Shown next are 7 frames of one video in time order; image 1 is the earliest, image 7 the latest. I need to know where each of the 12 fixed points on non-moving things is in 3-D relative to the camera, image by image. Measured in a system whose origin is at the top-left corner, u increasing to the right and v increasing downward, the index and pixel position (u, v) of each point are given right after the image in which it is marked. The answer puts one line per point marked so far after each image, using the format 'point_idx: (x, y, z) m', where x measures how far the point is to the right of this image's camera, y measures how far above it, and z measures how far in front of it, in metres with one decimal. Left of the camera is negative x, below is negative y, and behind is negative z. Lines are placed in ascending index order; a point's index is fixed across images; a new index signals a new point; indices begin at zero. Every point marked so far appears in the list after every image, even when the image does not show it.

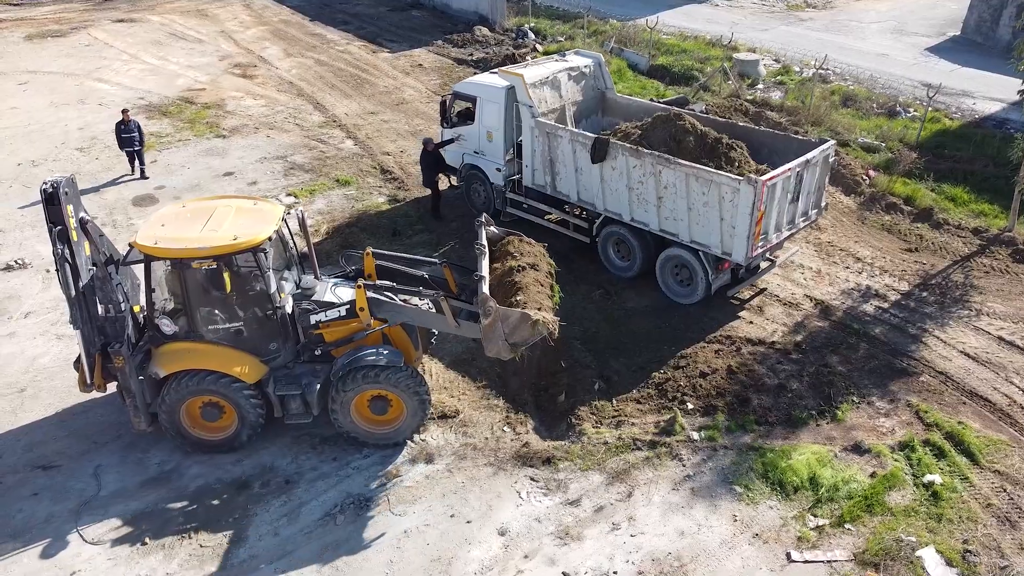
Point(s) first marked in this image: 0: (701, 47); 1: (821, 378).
0: (+4.4, +5.7, +18.9) m
1: (+3.3, -0.9, +8.5) m
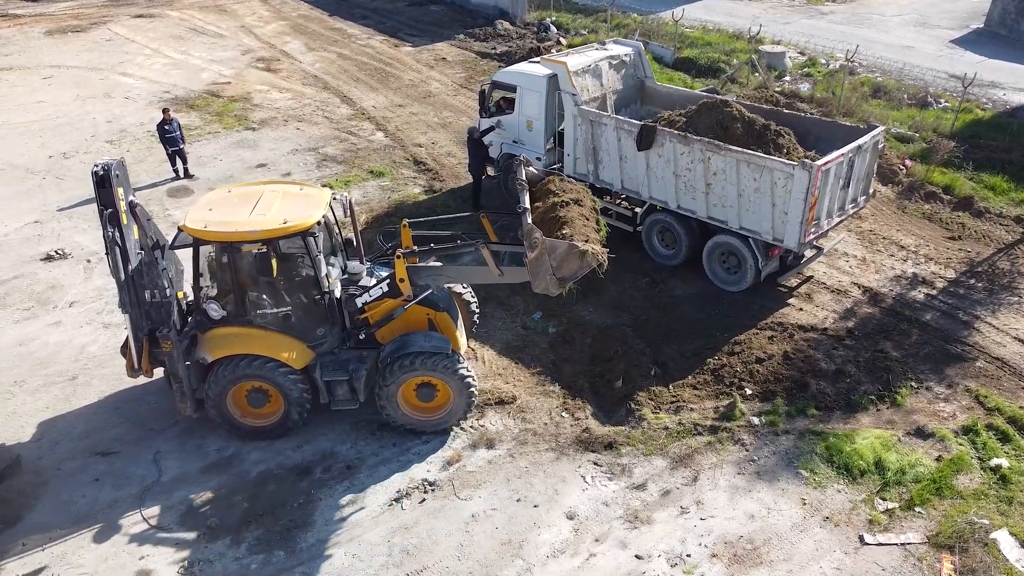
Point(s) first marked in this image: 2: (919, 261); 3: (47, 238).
0: (+5.0, +5.8, +18.8) m
1: (+3.8, -0.8, +8.4) m
2: (+5.3, +0.4, +10.5) m
3: (-6.6, +0.7, +11.5) m
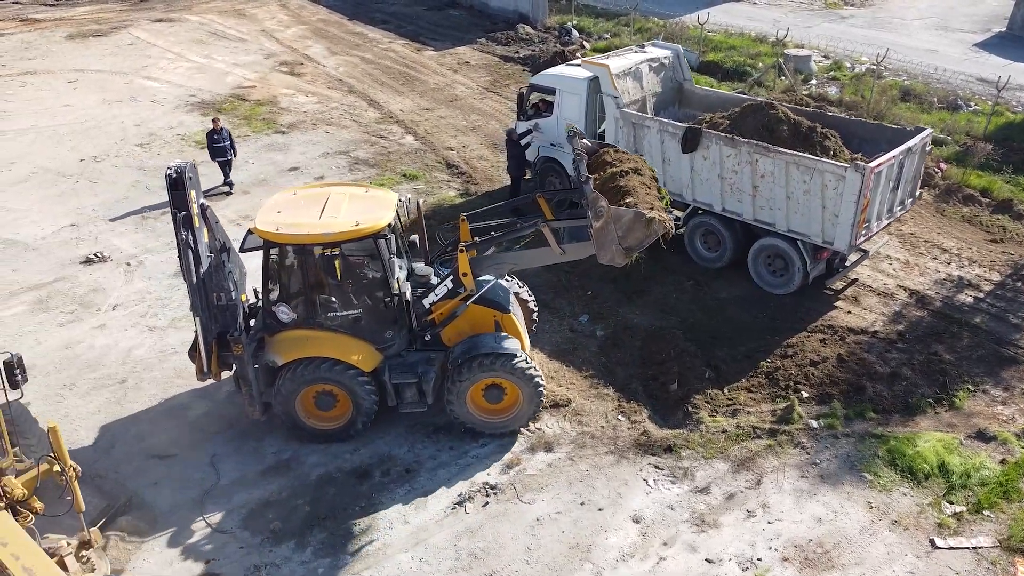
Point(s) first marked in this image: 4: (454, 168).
0: (+5.6, +5.7, +18.8) m
1: (+4.4, -0.8, +8.4) m
2: (+5.9, +0.3, +10.4) m
3: (-6.1, +0.7, +11.5) m
4: (-1.0, +2.0, +13.5) m
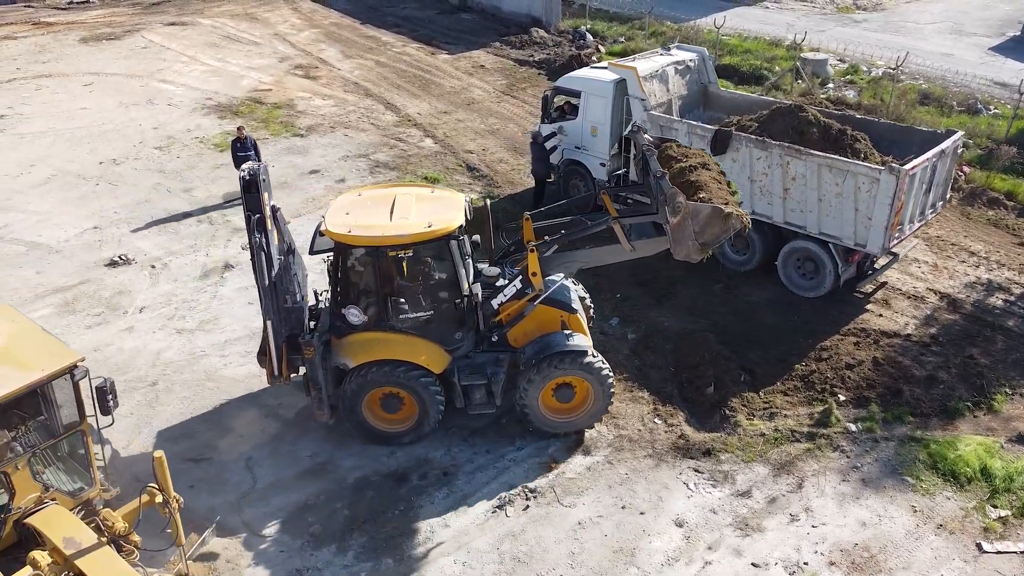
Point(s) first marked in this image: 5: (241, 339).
0: (+5.9, +5.6, +18.8) m
1: (+4.7, -0.8, +8.3) m
2: (+6.2, +0.3, +10.4) m
3: (-5.7, +0.6, +11.4) m
4: (-0.6, +2.0, +13.5) m
5: (-3.1, -0.6, +9.3) m
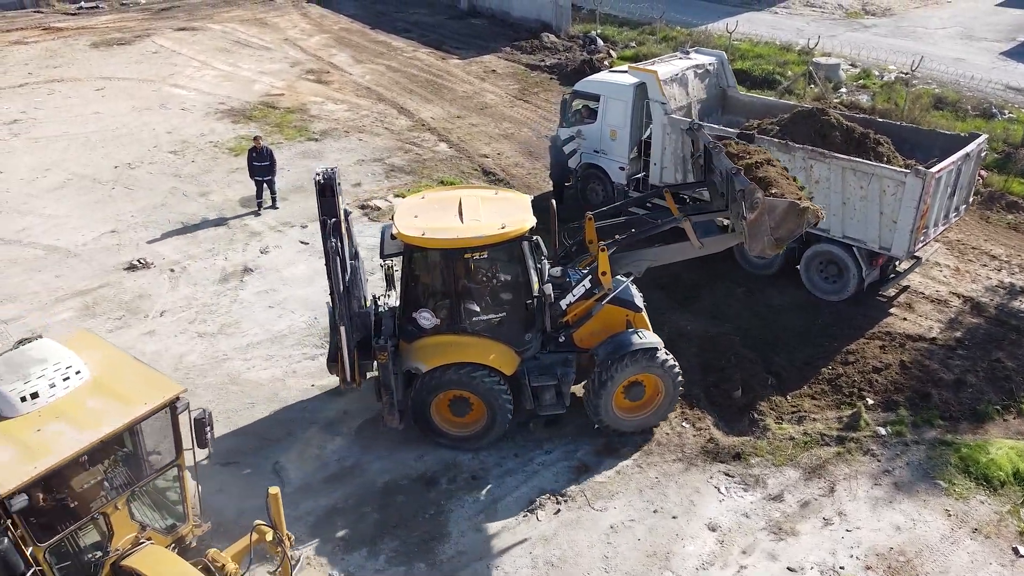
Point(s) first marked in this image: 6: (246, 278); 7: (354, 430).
0: (+6.2, +5.5, +18.8) m
1: (+5.0, -0.9, +8.3) m
2: (+6.5, +0.2, +10.4) m
3: (-5.5, +0.6, +11.4) m
4: (-0.4, +1.9, +13.5) m
5: (-2.9, -0.6, +9.3) m
6: (-3.5, +0.1, +10.6) m
7: (-1.5, -1.4, +7.9) m
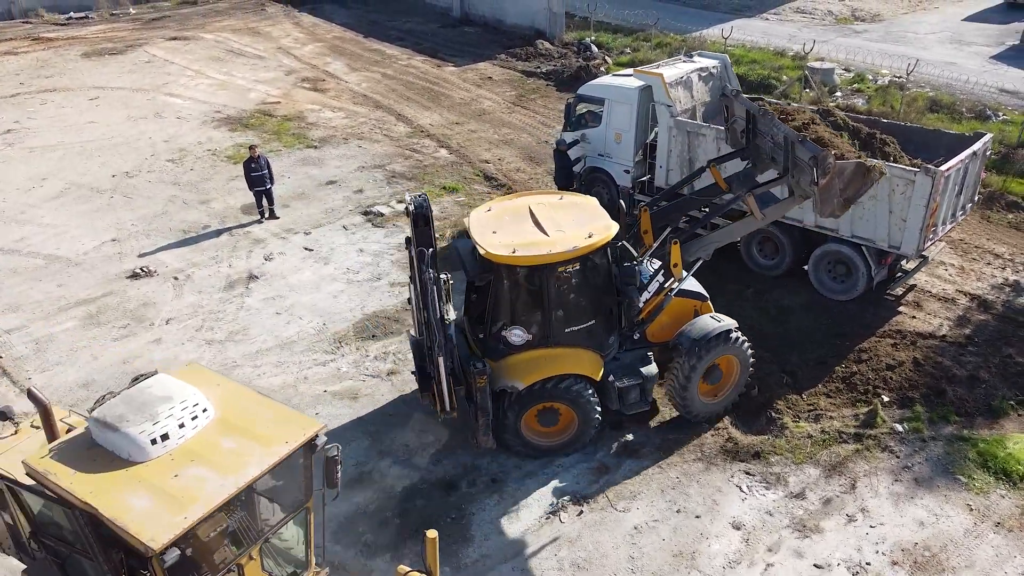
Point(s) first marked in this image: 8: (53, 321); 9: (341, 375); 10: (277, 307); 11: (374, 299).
0: (+6.1, +5.5, +19.0) m
1: (+5.1, -0.8, +8.3) m
2: (+6.6, +0.3, +10.5) m
3: (-5.4, +0.5, +11.3) m
4: (-0.3, +1.8, +13.5) m
5: (-2.7, -0.7, +9.2) m
6: (-3.4, 0.0, +10.5) m
7: (-1.4, -1.4, +7.8) m
8: (-5.6, -0.4, +9.8) m
9: (-1.9, -0.9, +8.7) m
10: (-2.9, -0.2, +10.0) m
11: (-1.7, -0.1, +10.2) m
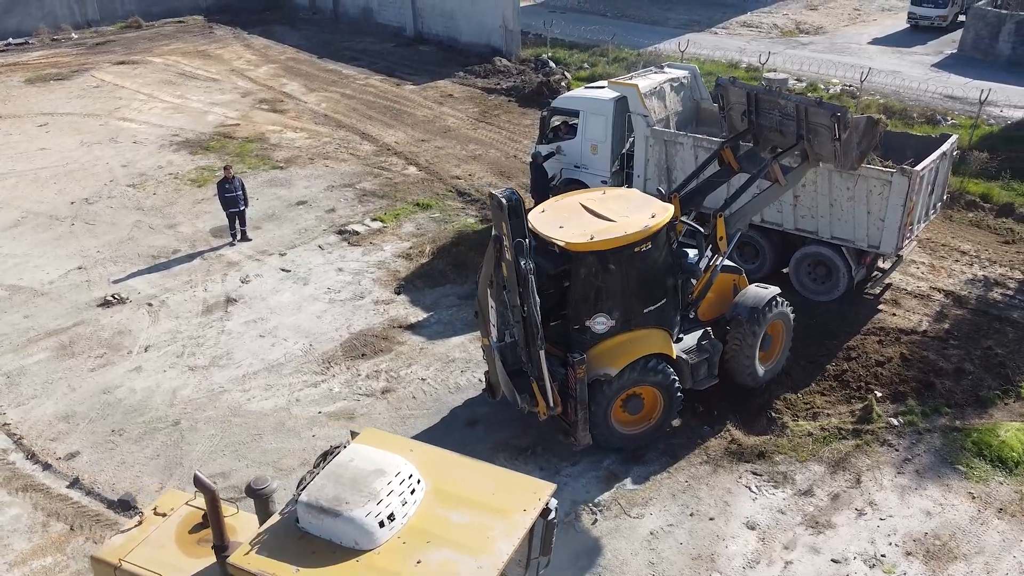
0: (+5.1, +5.3, +19.4) m
1: (+5.1, -0.8, +8.6) m
2: (+6.4, +0.3, +10.8) m
3: (-5.6, +0.1, +10.9) m
4: (-0.8, +1.5, +13.4) m
5: (-2.8, -0.9, +9.0) m
6: (-3.6, -0.3, +10.3) m
7: (-1.3, -1.6, +7.6) m
8: (-5.7, -0.8, +9.3) m
9: (-1.9, -1.1, +8.5) m
10: (-3.1, -0.5, +9.8) m
11: (-1.9, -0.4, +10.0) m
